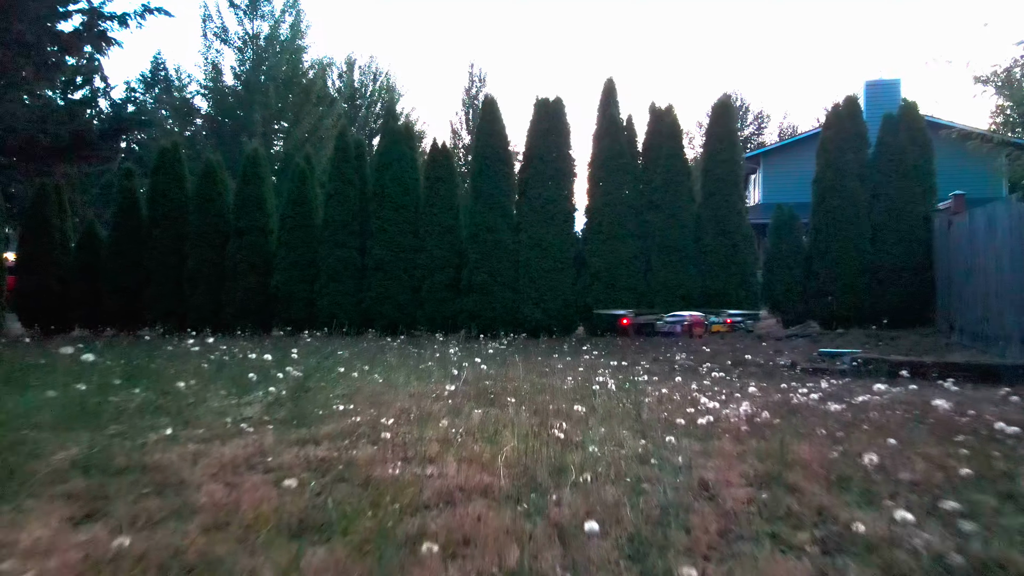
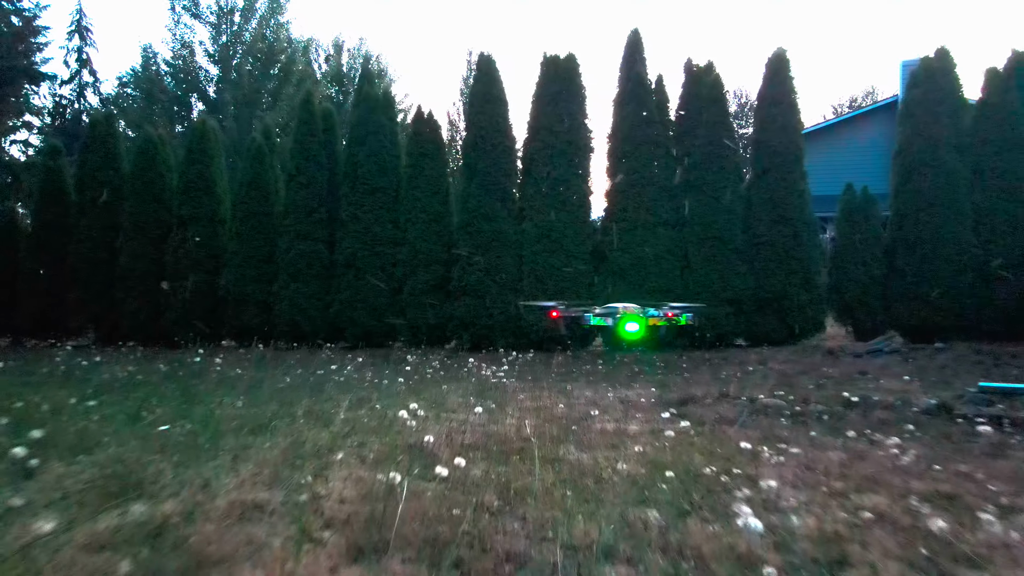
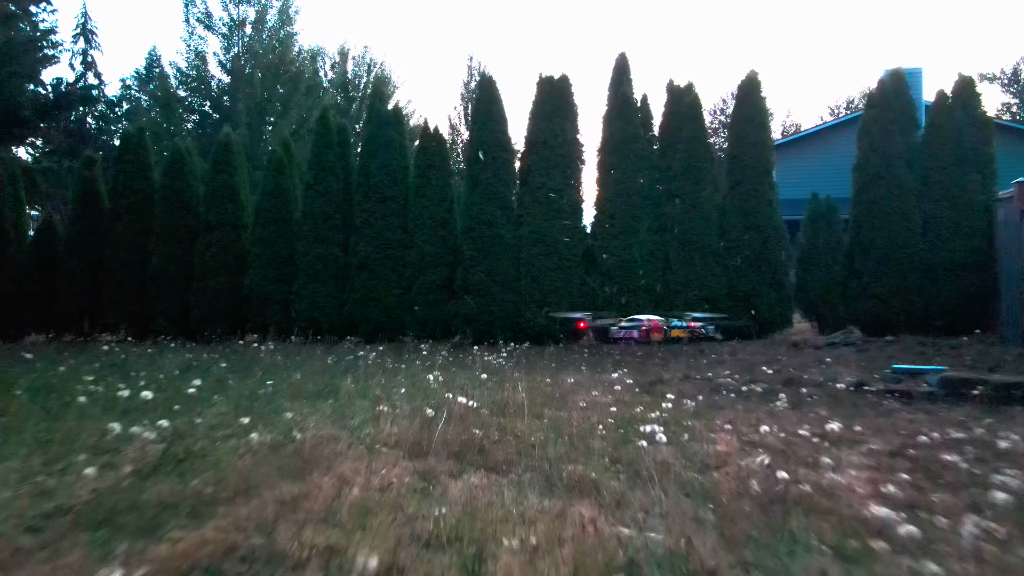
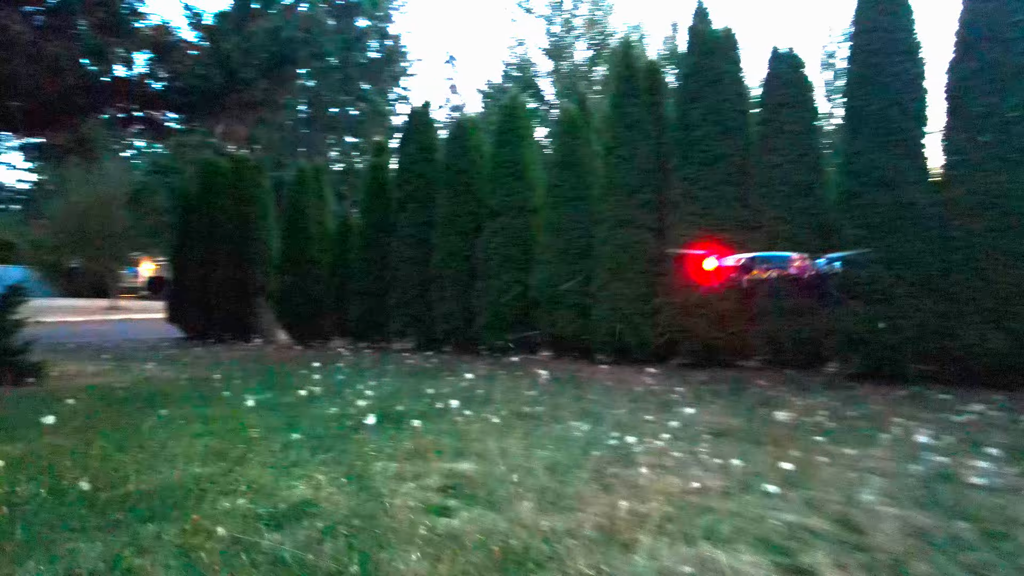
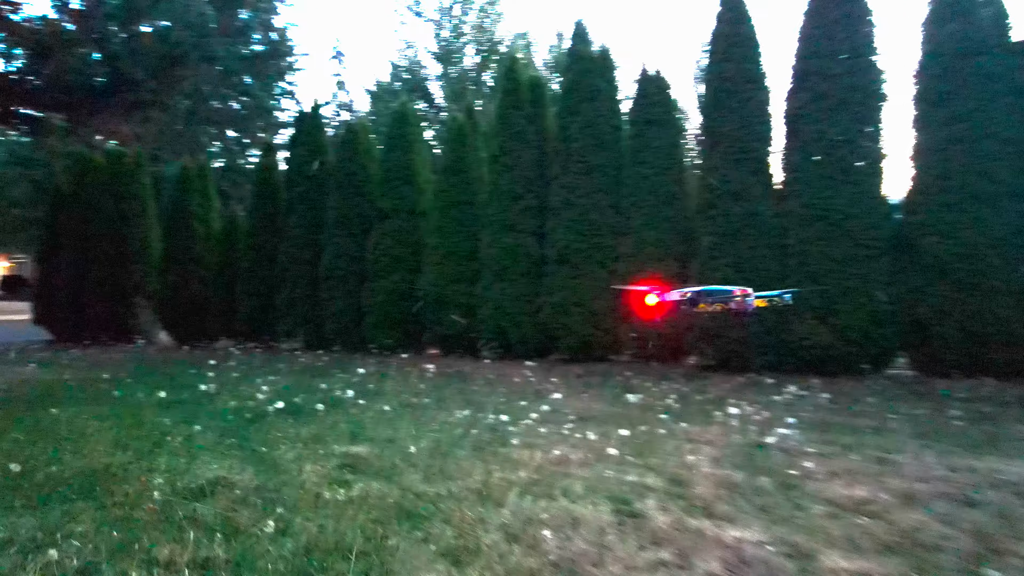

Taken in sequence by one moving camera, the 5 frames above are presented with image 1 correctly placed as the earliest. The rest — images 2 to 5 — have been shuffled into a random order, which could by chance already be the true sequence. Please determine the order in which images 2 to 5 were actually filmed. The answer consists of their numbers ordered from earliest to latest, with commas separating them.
3, 2, 5, 4
